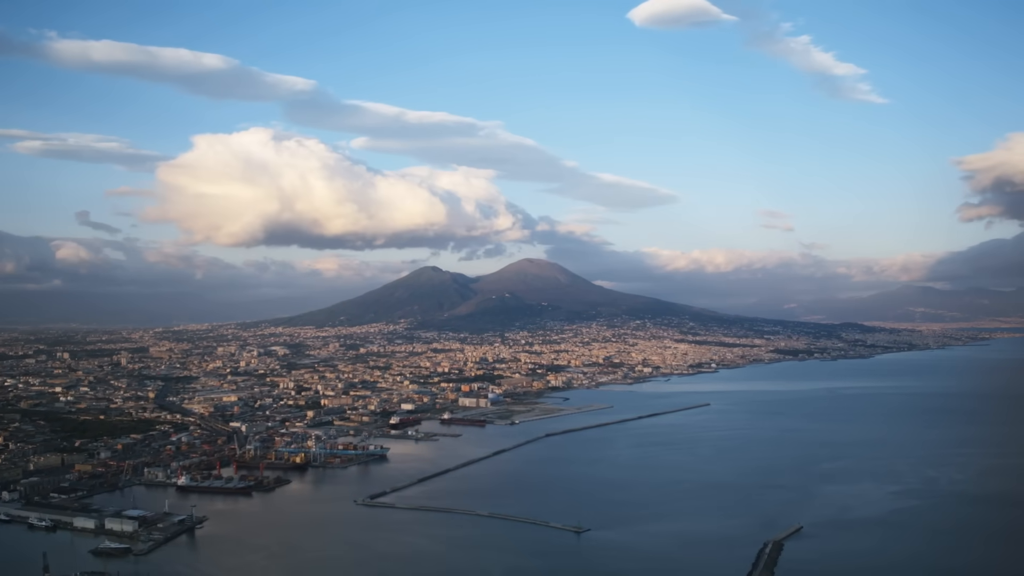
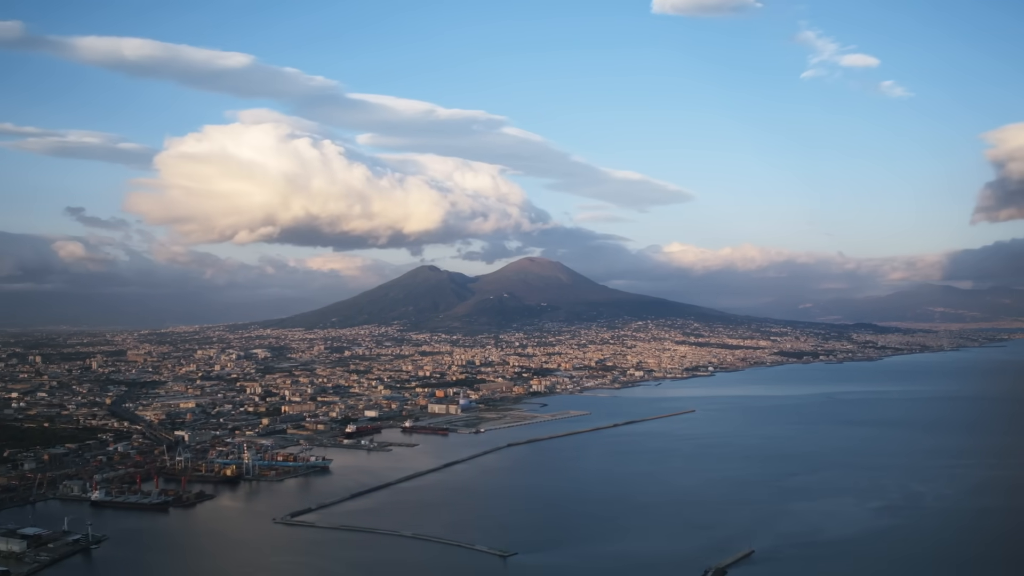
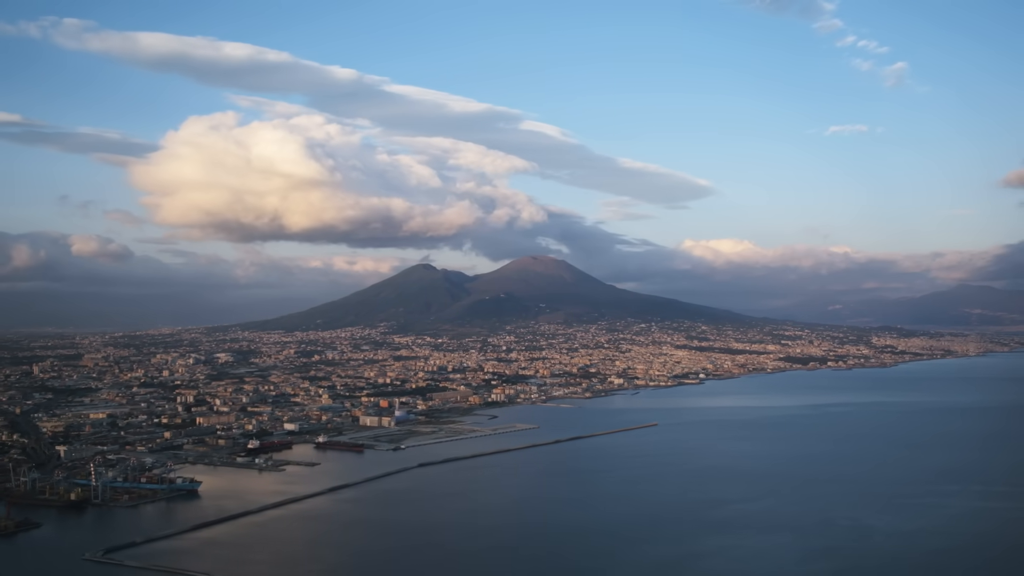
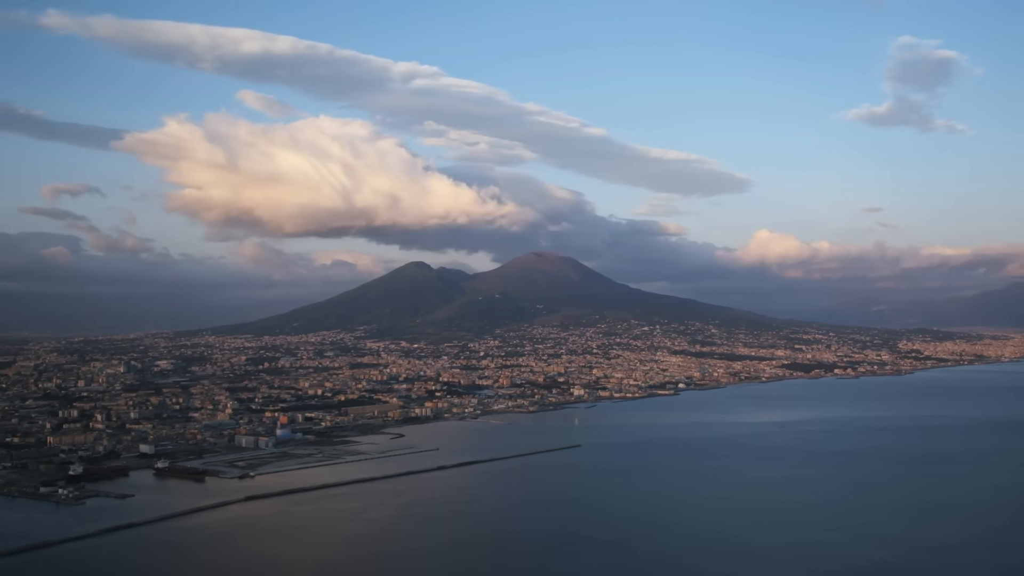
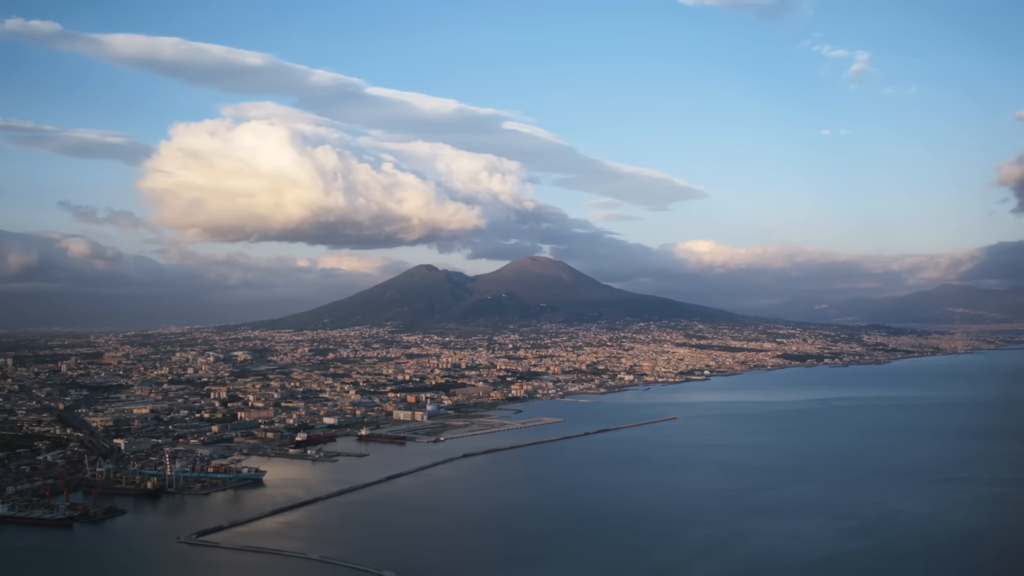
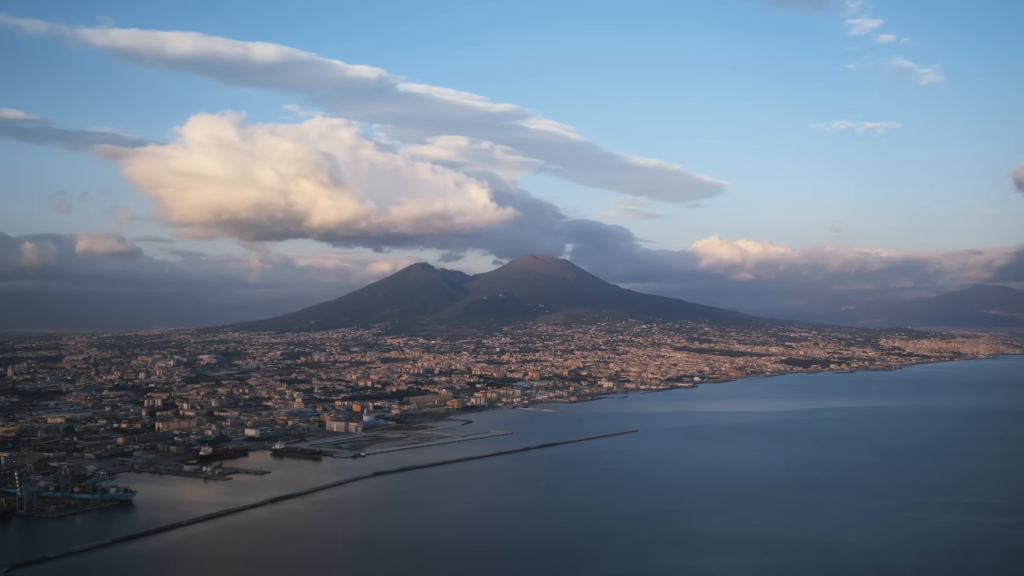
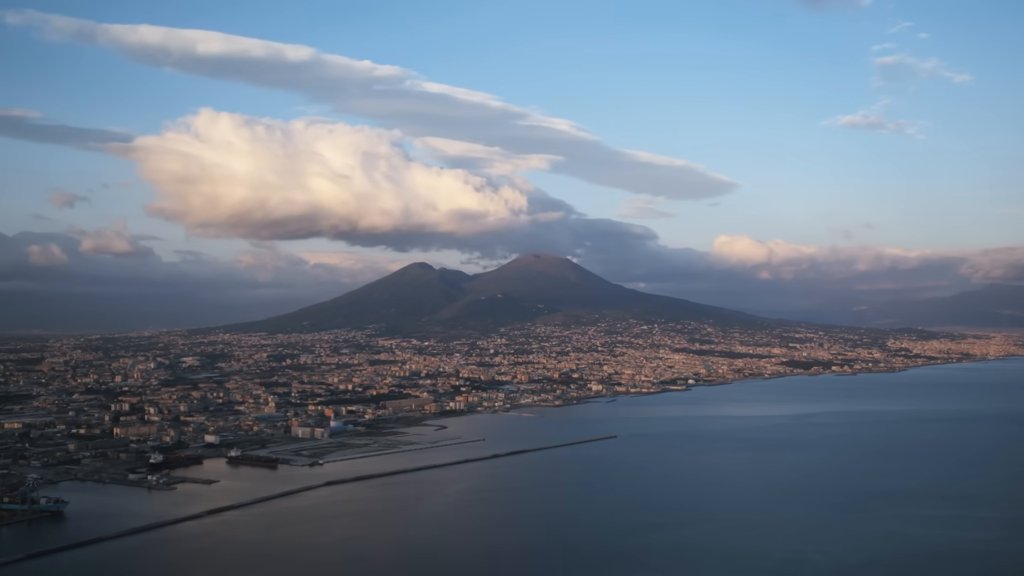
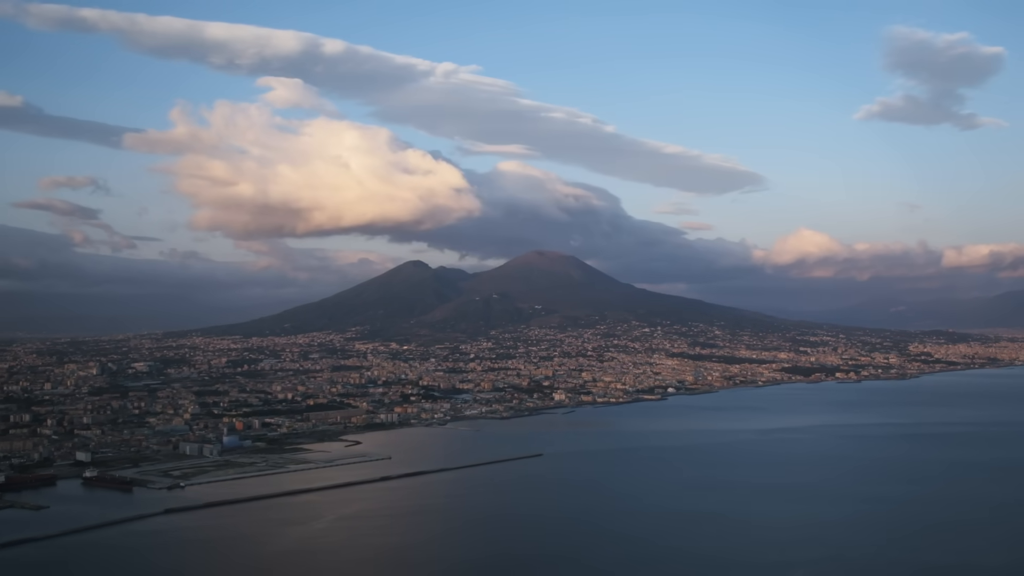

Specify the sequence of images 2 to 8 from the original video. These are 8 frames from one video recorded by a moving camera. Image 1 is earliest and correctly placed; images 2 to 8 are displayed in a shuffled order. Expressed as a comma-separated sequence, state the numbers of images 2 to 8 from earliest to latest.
2, 5, 3, 6, 7, 4, 8
